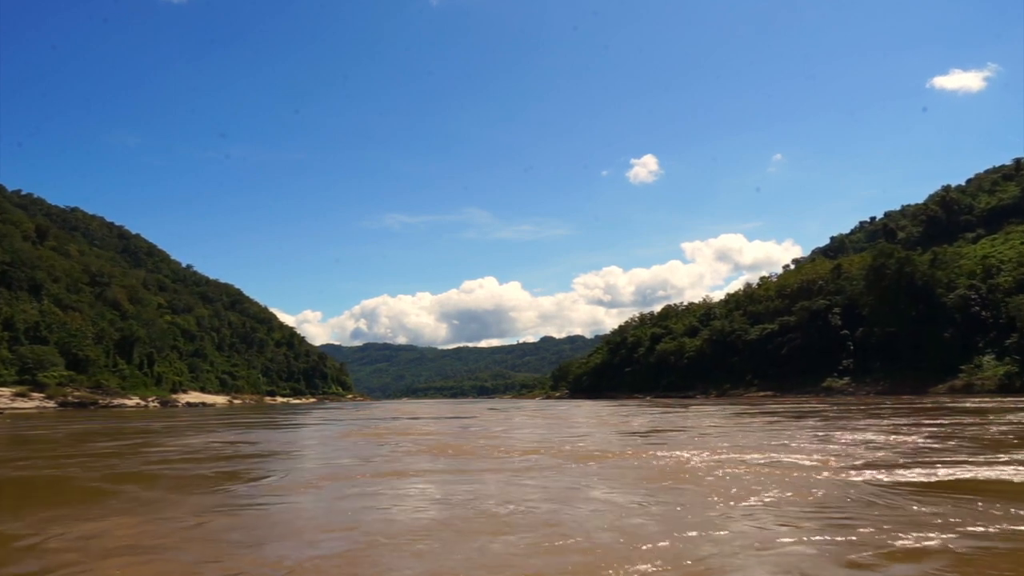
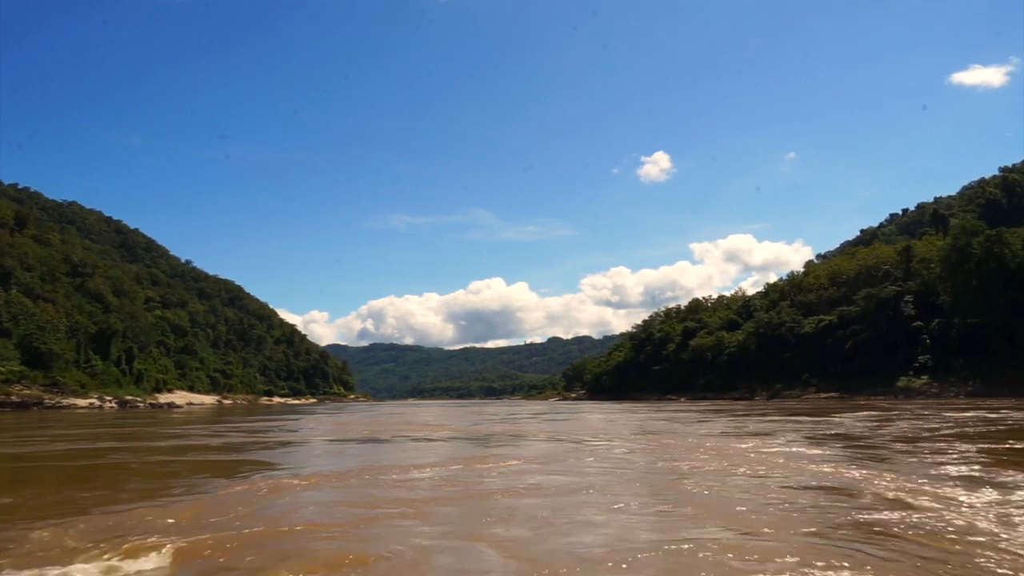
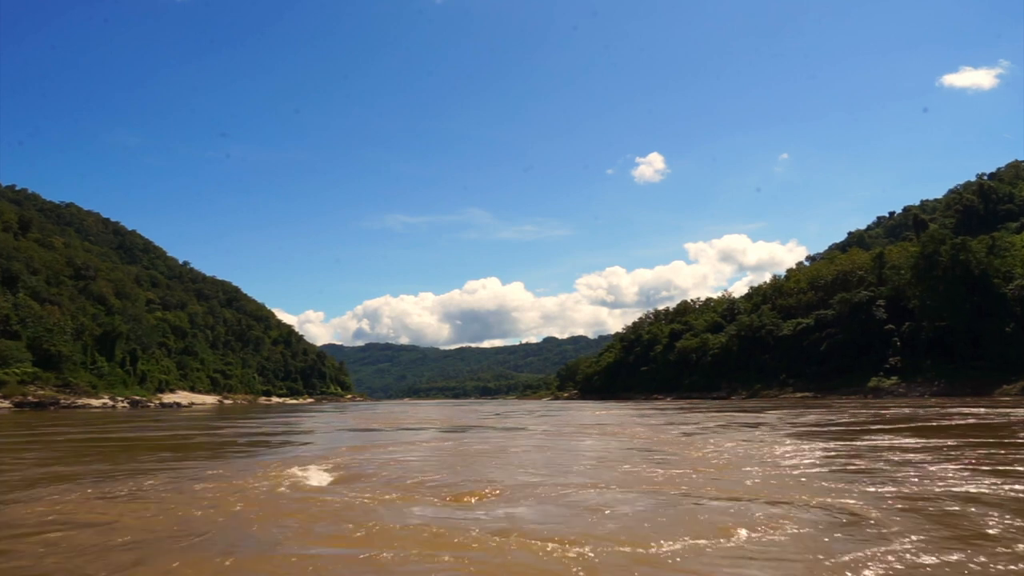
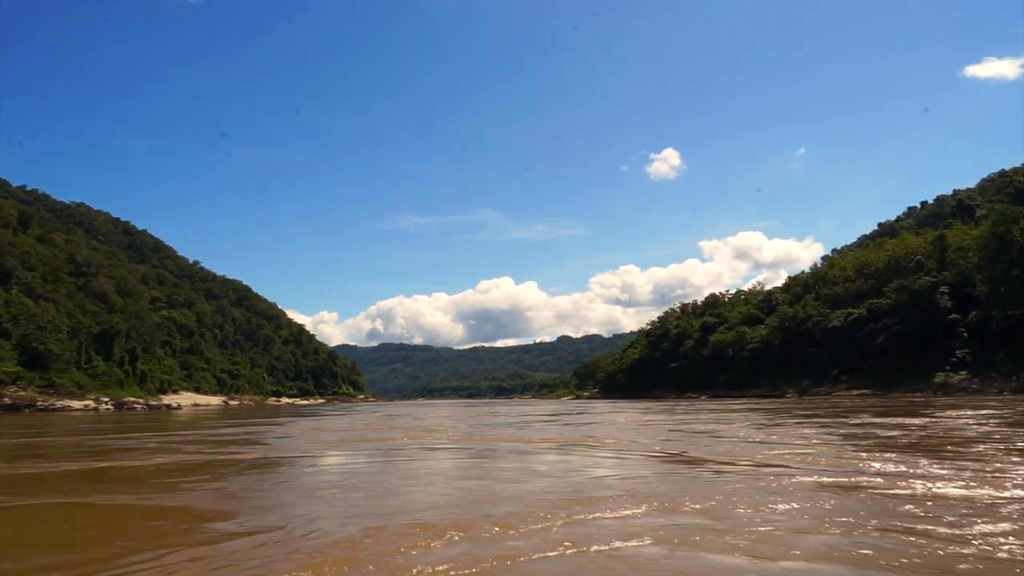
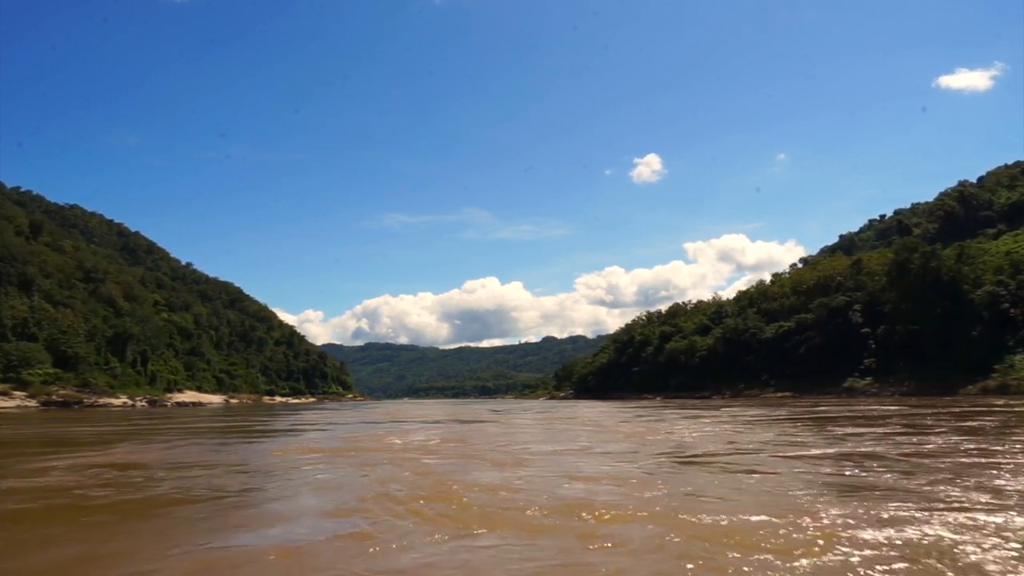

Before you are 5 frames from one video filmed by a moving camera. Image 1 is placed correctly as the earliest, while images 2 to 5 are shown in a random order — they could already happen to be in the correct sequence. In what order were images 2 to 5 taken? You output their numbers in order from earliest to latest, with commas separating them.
5, 3, 2, 4
